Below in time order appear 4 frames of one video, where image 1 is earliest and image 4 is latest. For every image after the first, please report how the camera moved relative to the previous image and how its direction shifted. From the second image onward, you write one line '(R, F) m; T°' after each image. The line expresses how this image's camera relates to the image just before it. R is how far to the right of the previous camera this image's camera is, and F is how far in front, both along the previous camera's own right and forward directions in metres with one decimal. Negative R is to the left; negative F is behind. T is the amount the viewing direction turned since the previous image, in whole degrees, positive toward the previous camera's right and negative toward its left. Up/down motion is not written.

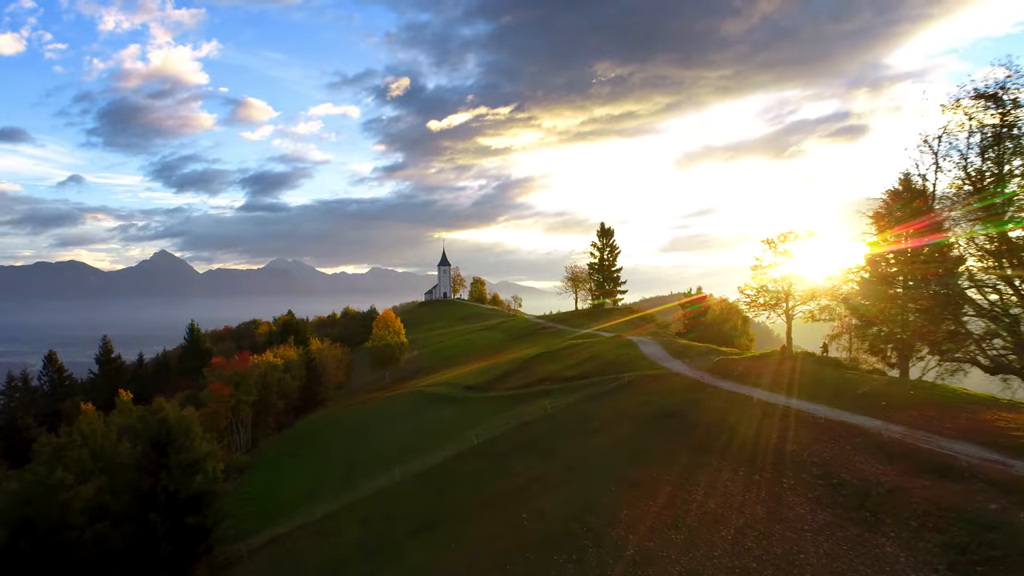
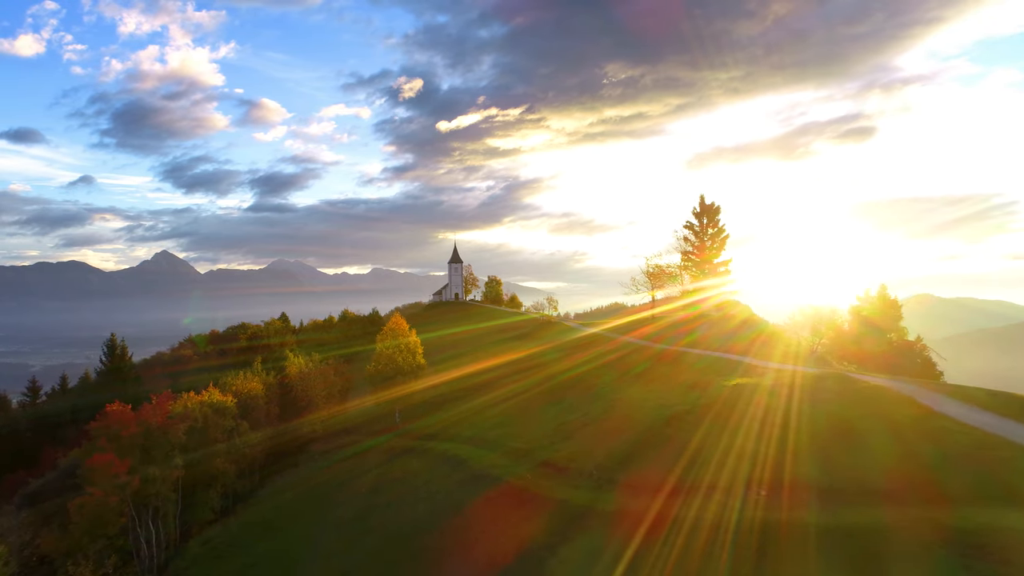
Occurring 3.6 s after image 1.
(-2.4, +11.7) m; -1°
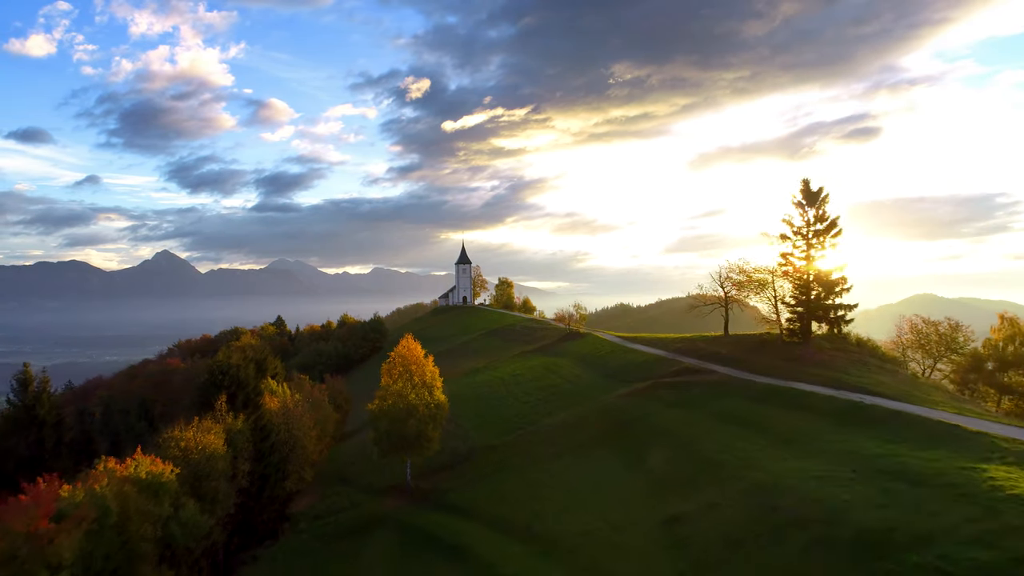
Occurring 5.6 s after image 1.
(-1.3, +6.5) m; 0°
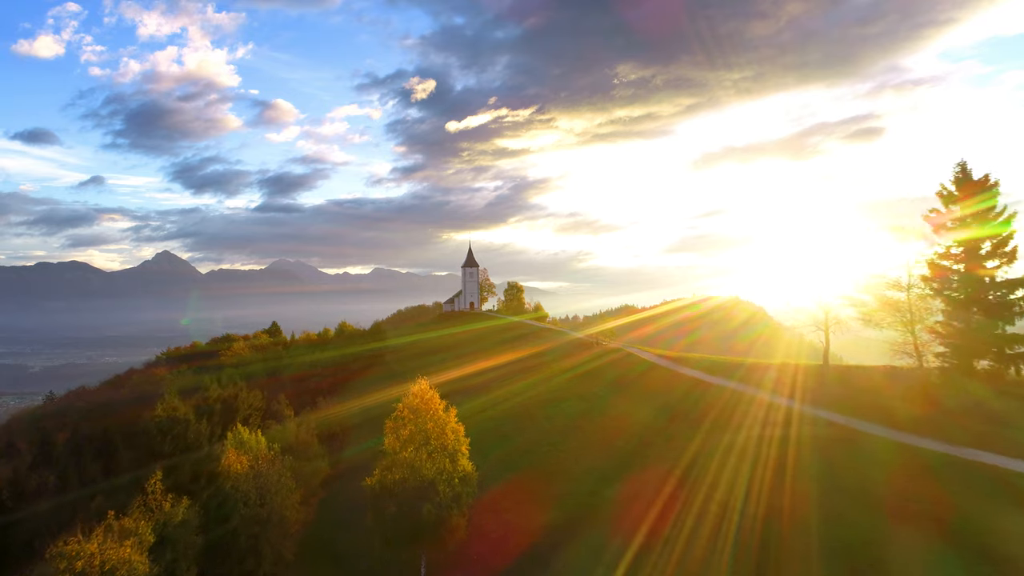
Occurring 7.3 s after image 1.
(-1.0, +5.4) m; 0°
